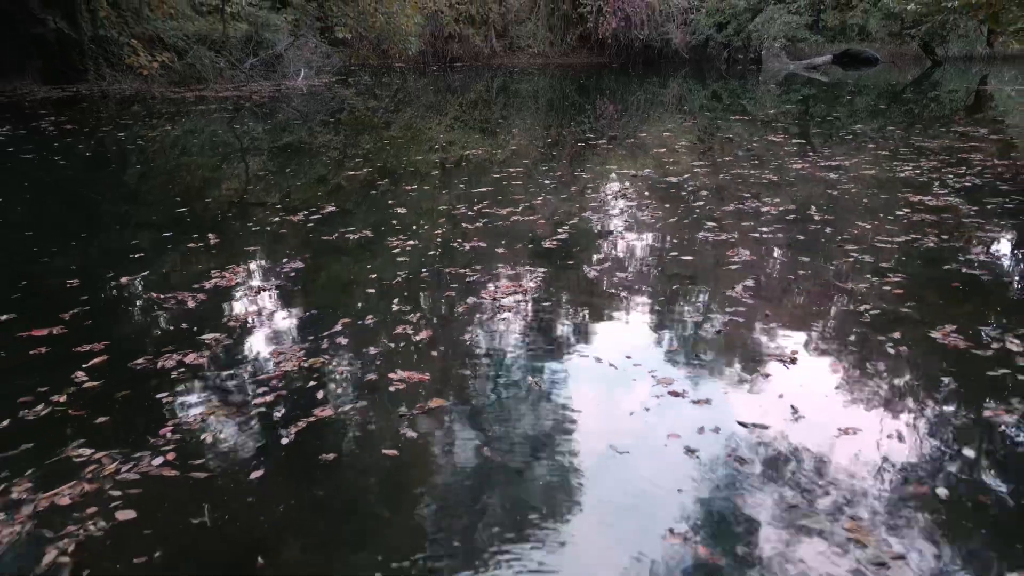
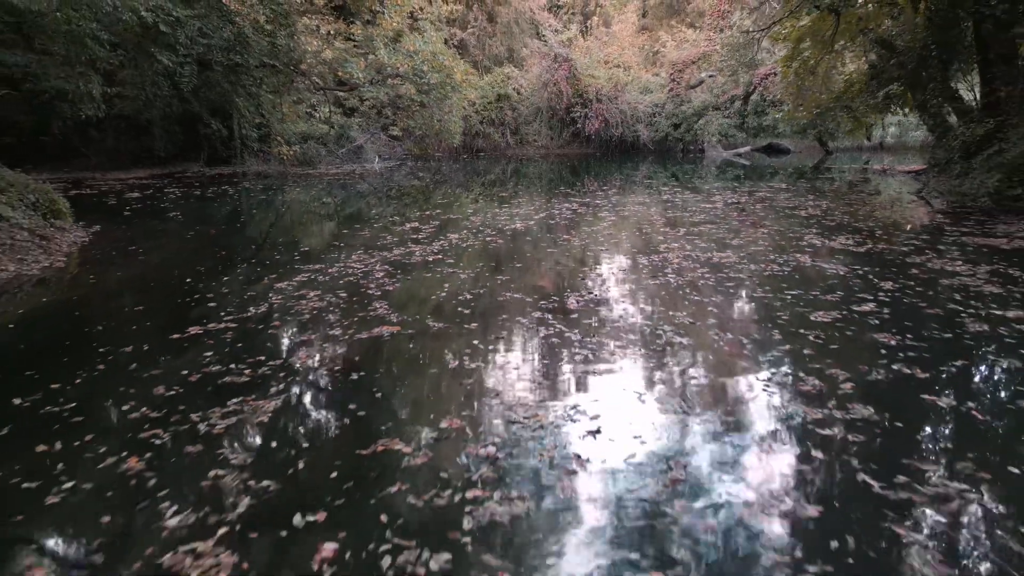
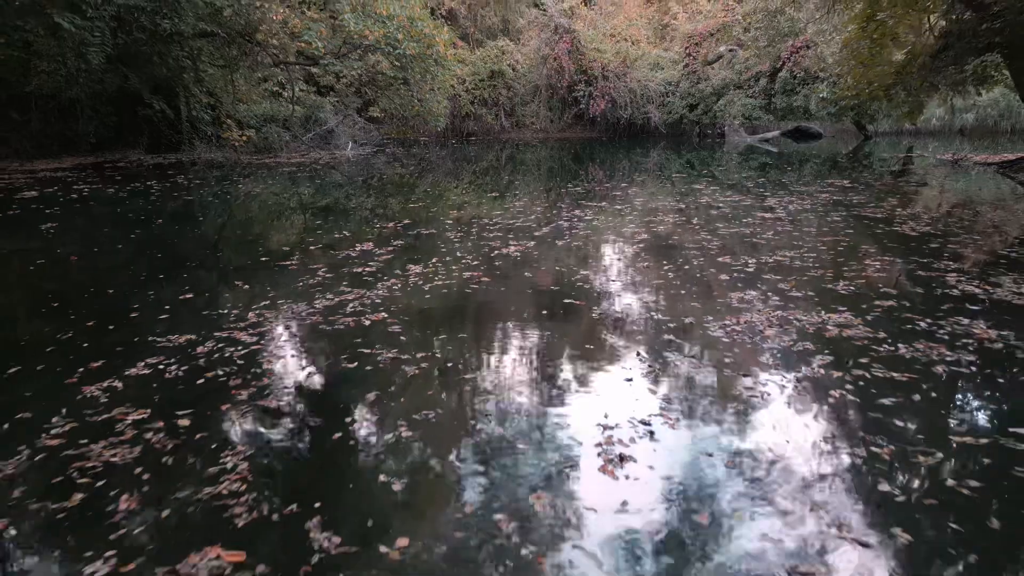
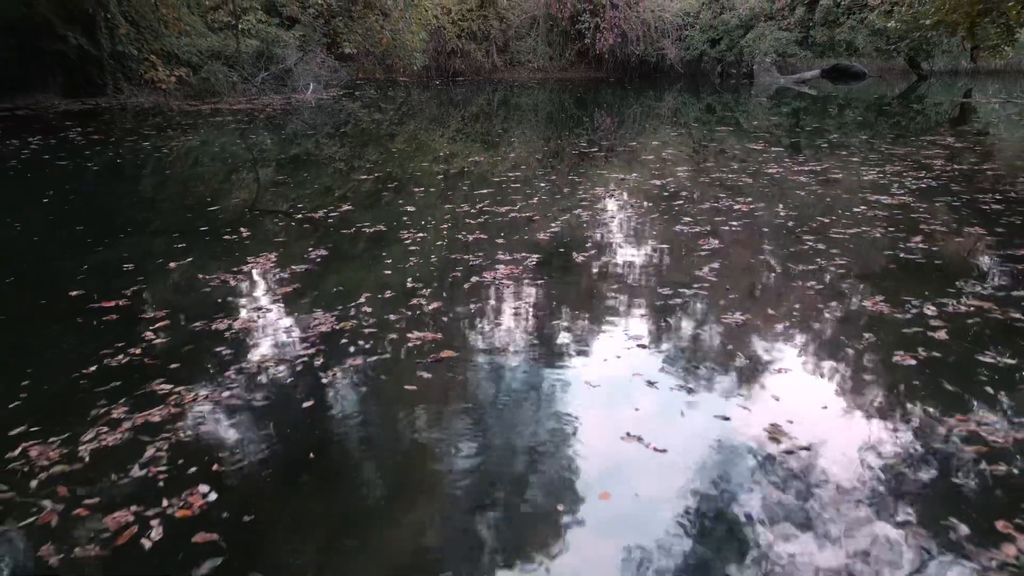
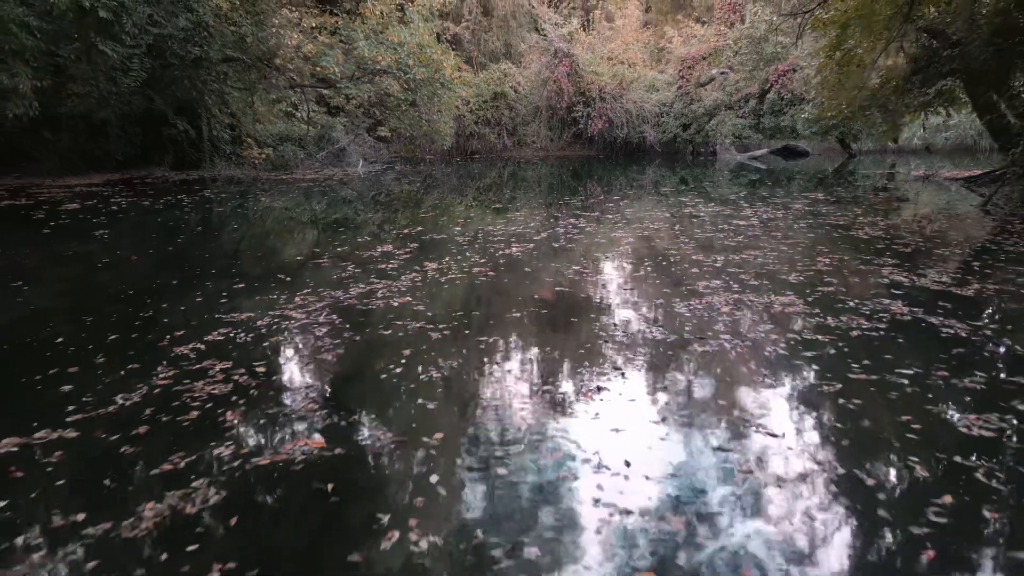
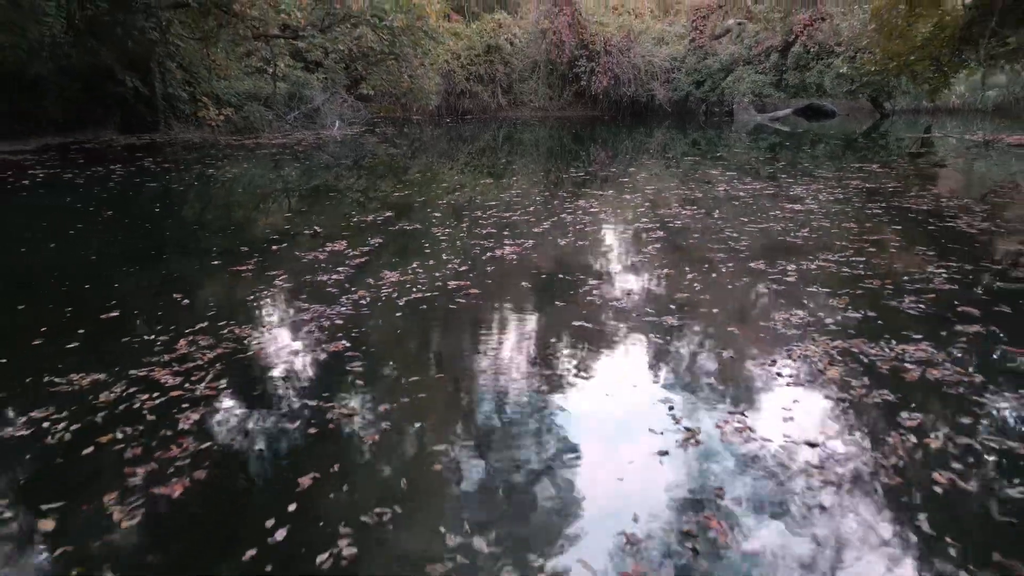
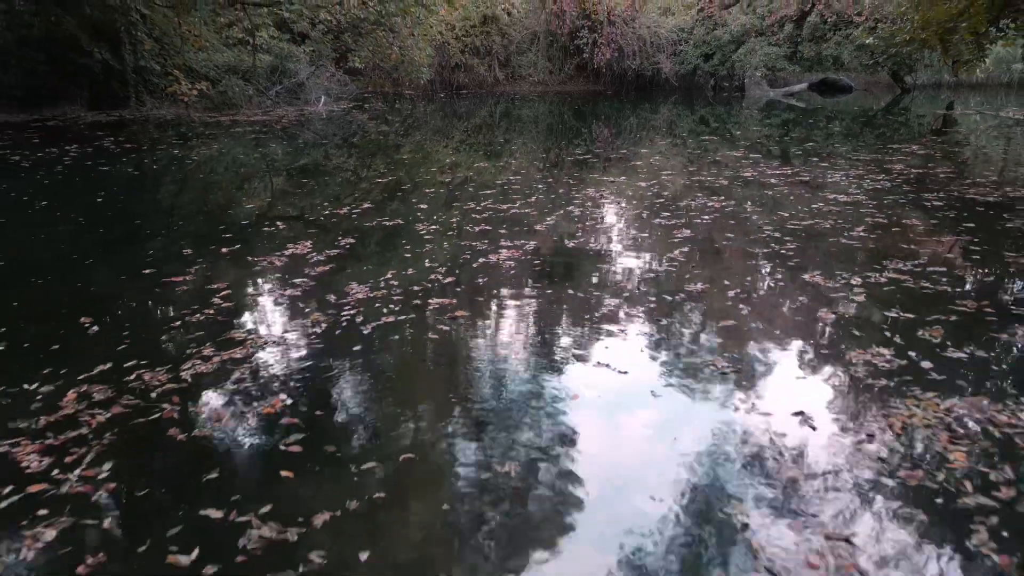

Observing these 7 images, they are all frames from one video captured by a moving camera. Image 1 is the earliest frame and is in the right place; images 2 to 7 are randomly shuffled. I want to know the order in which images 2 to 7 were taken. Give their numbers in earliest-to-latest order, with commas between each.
4, 7, 6, 3, 5, 2
